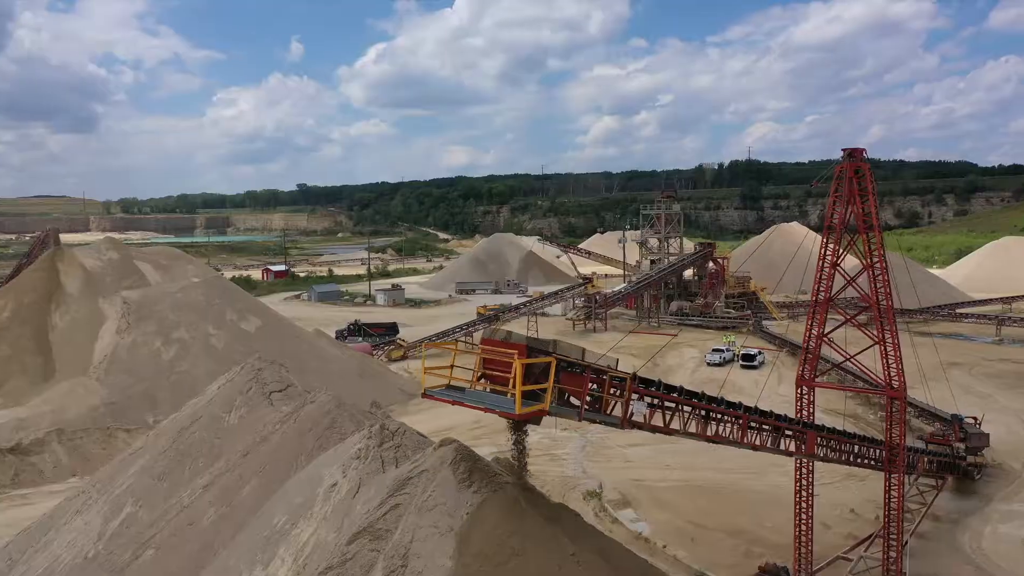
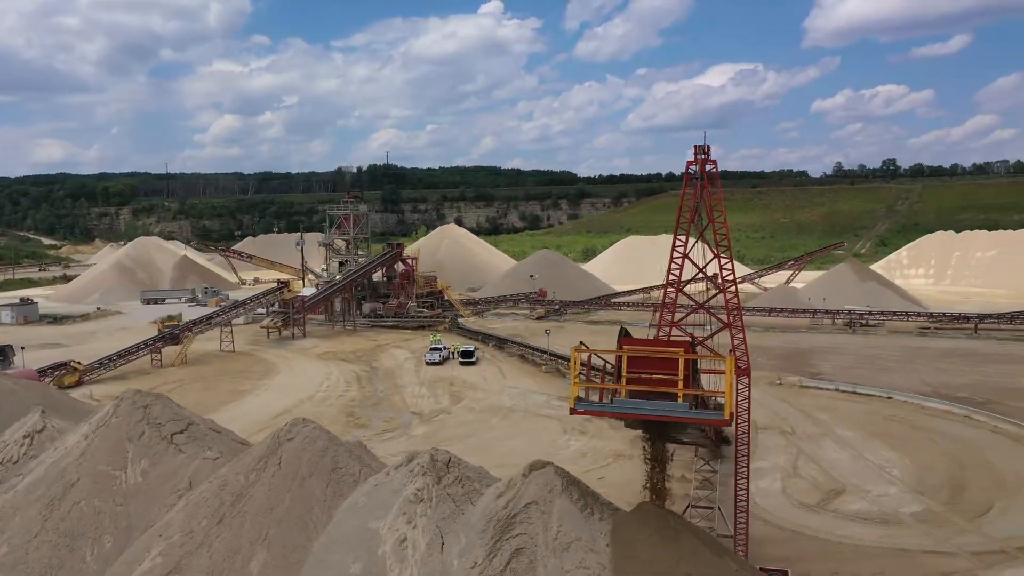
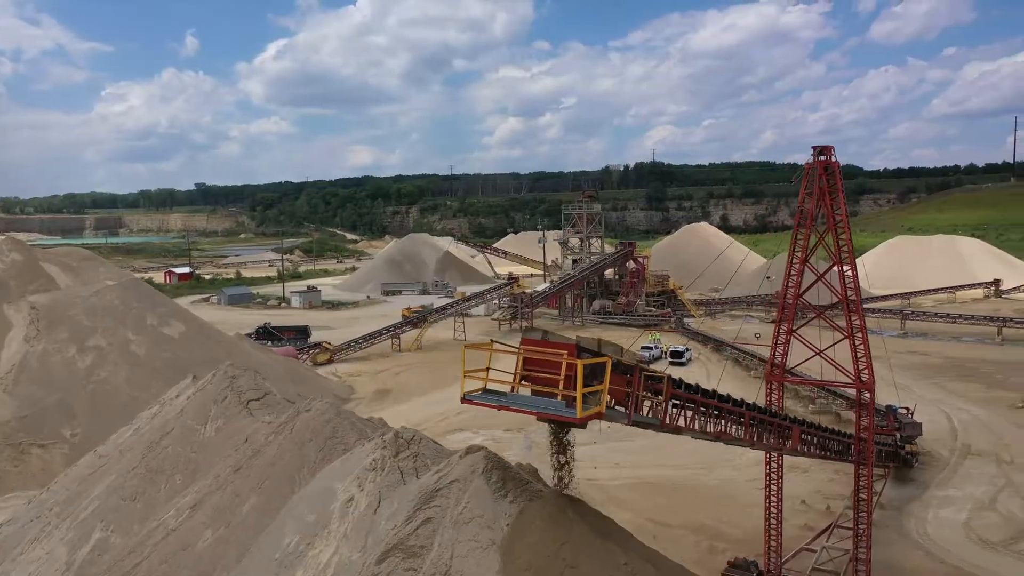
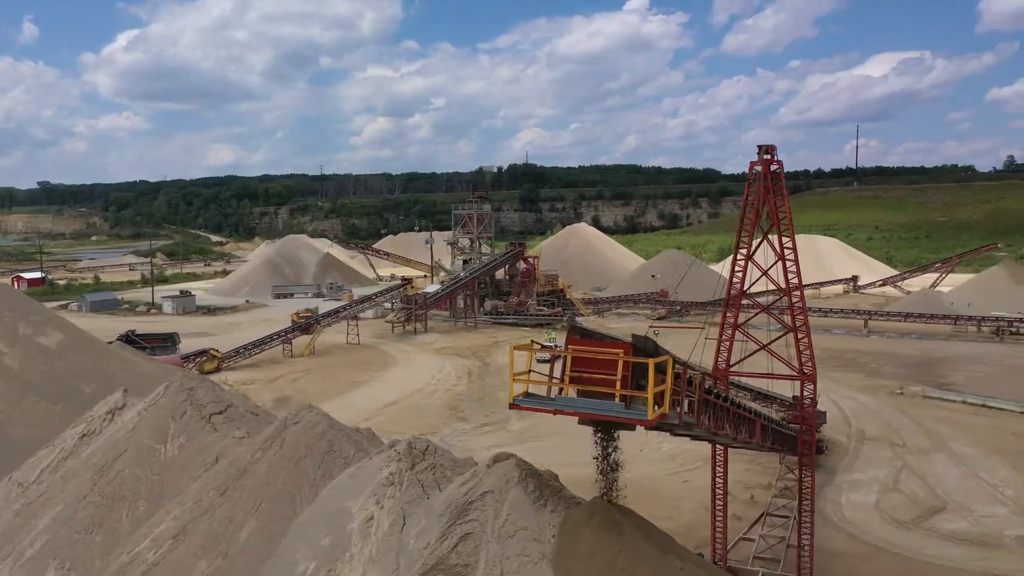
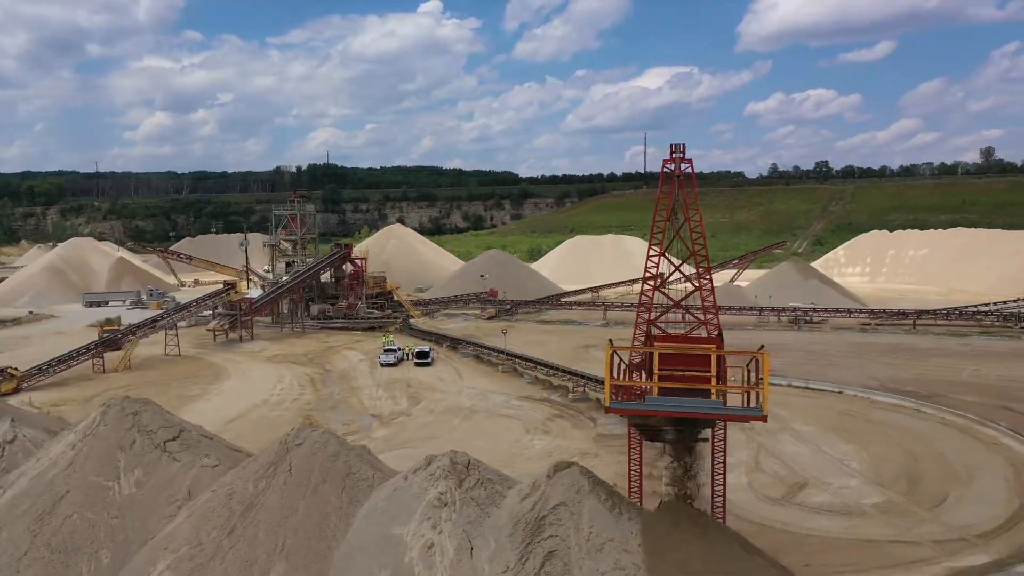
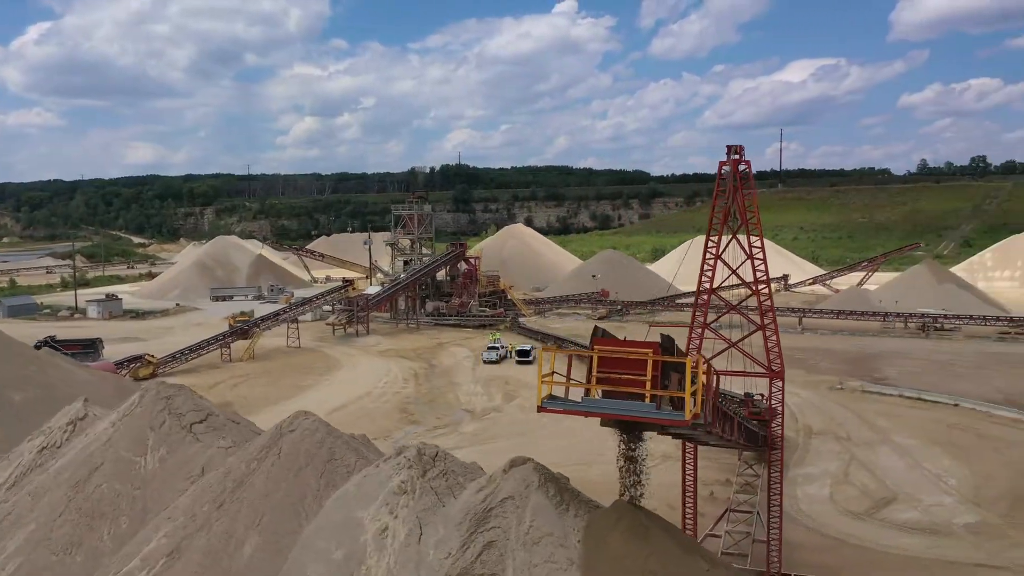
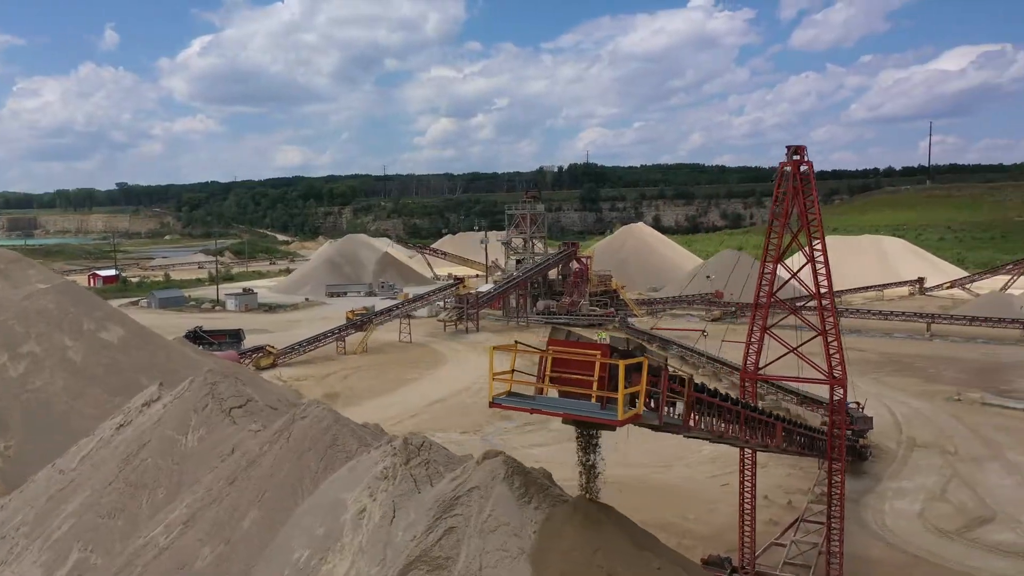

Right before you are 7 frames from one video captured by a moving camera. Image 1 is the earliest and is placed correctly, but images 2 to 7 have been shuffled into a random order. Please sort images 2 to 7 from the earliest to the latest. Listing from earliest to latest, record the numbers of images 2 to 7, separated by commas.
3, 7, 4, 6, 2, 5
